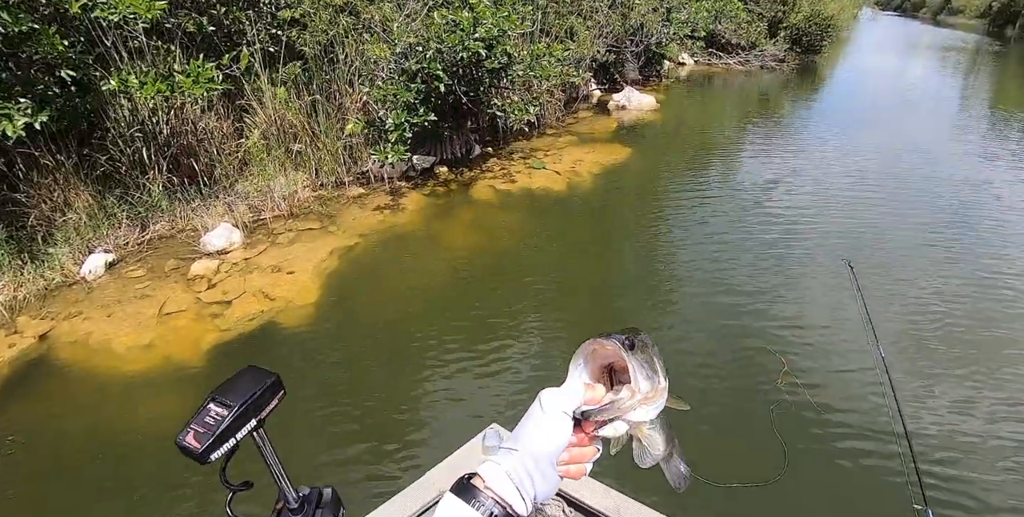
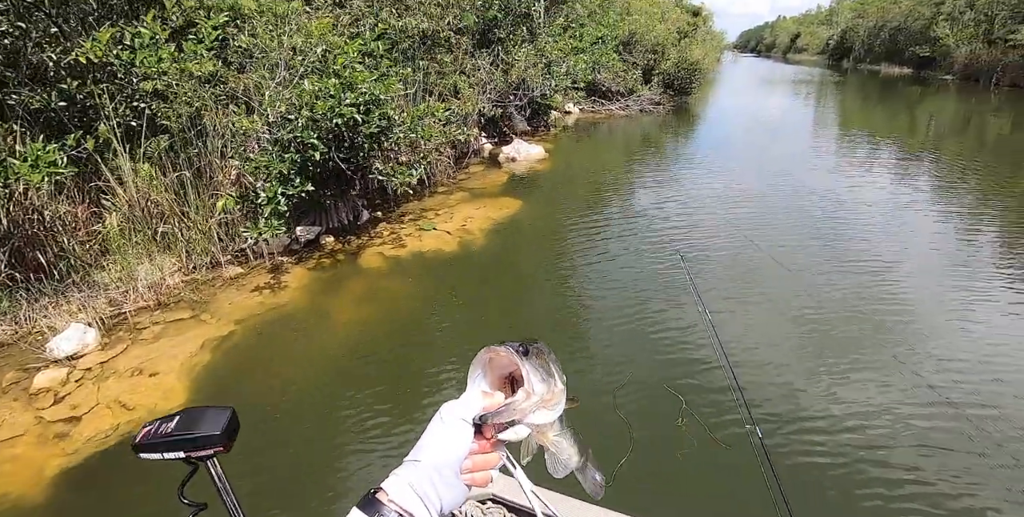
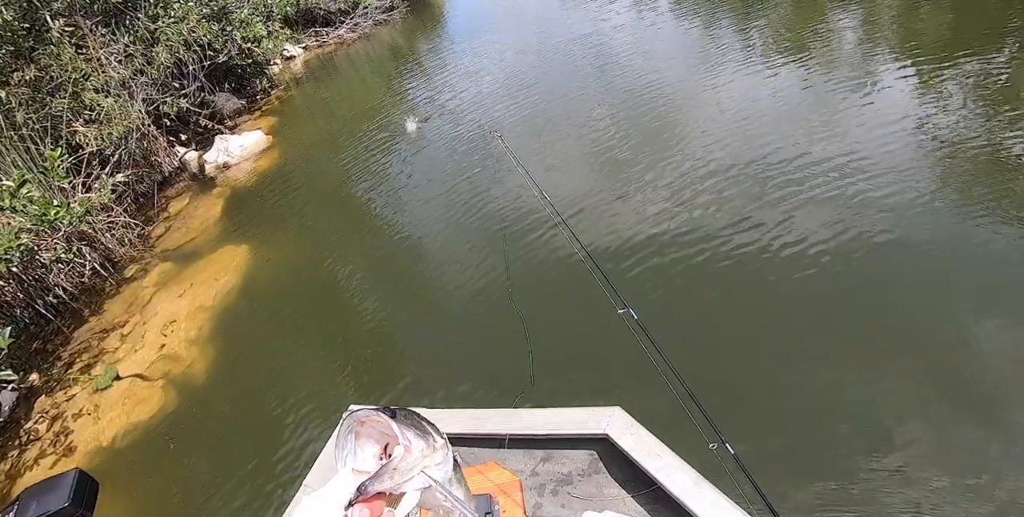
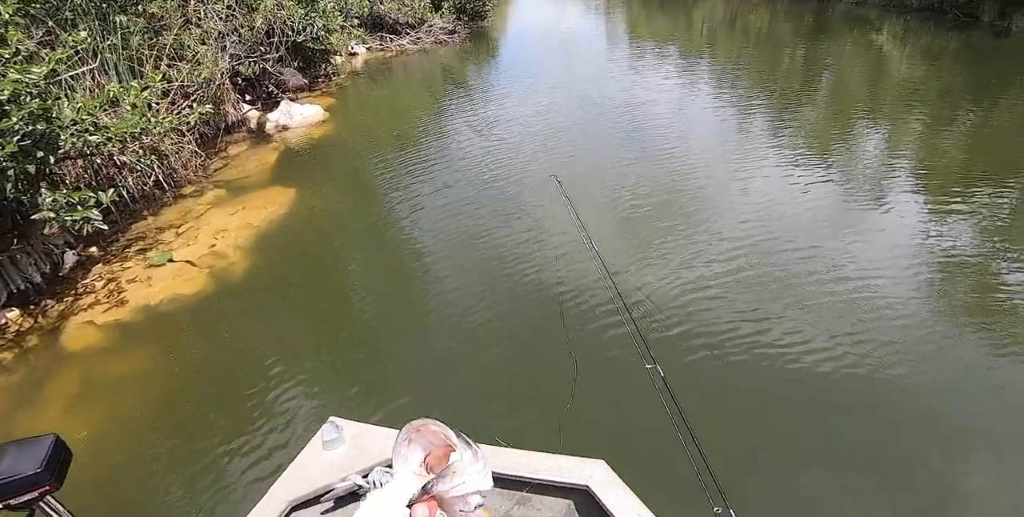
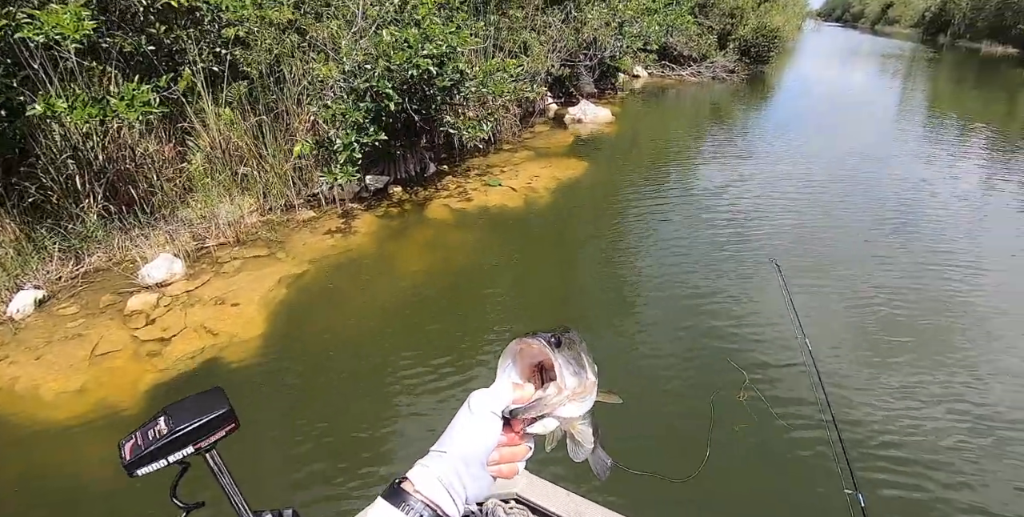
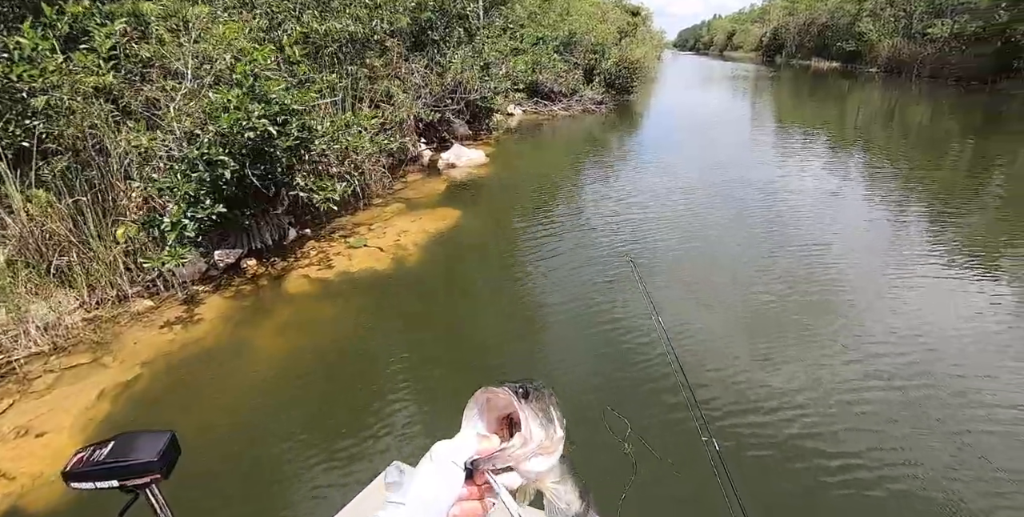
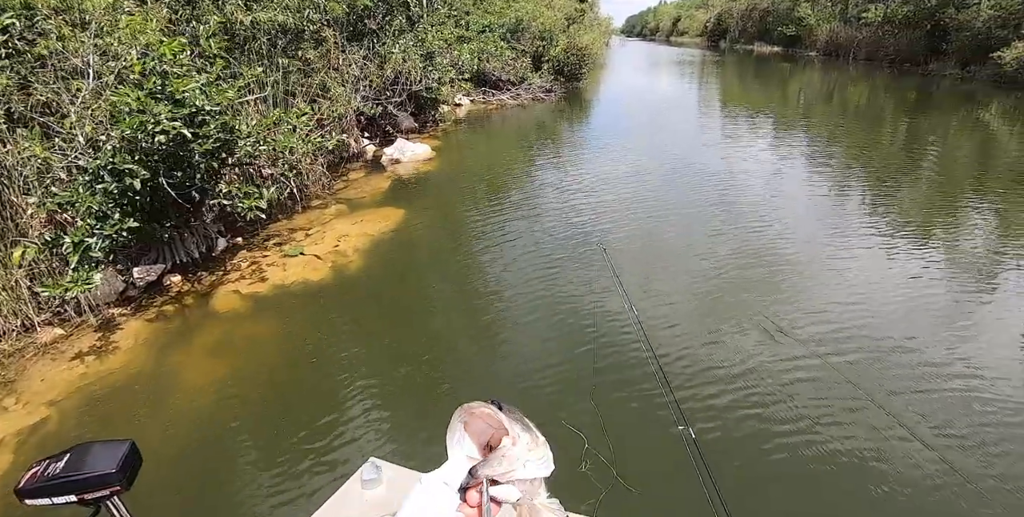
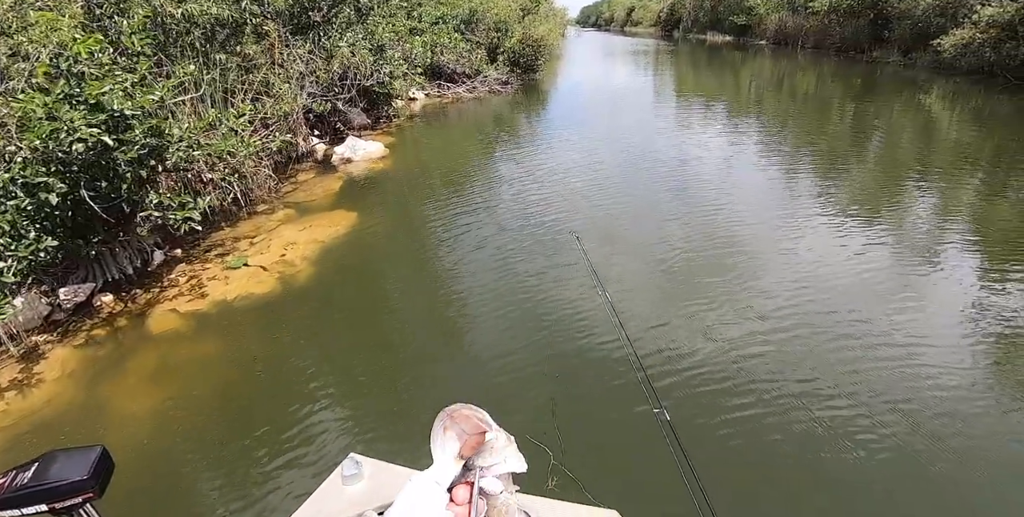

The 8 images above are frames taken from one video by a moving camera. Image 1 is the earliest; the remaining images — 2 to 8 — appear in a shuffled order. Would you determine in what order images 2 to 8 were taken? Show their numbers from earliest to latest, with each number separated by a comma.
5, 2, 6, 7, 8, 4, 3
